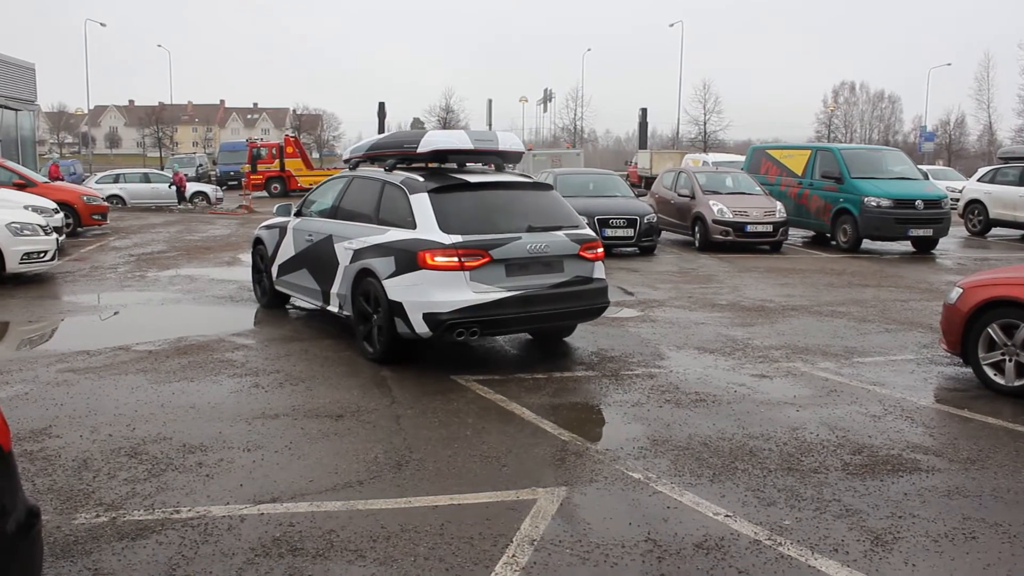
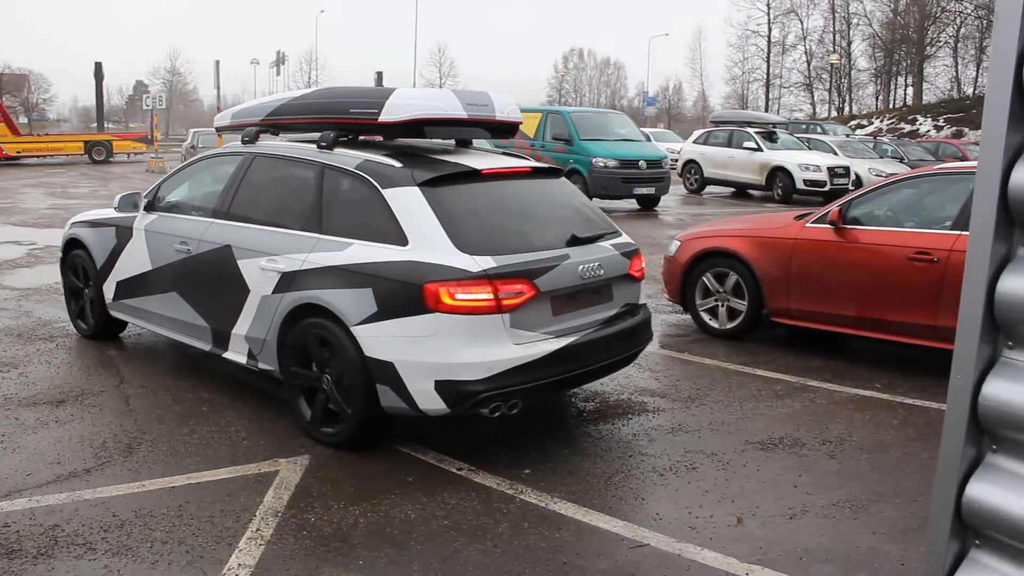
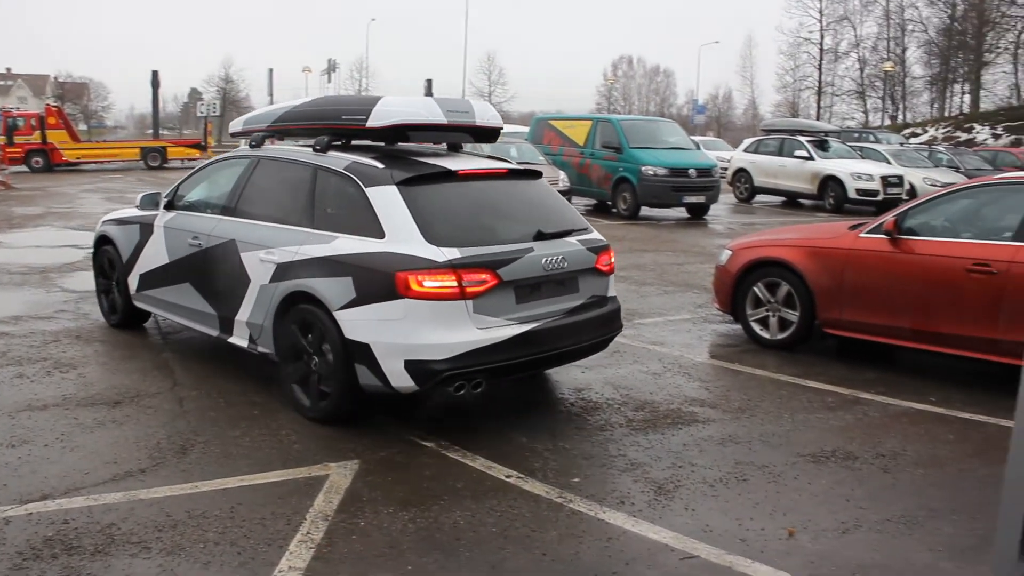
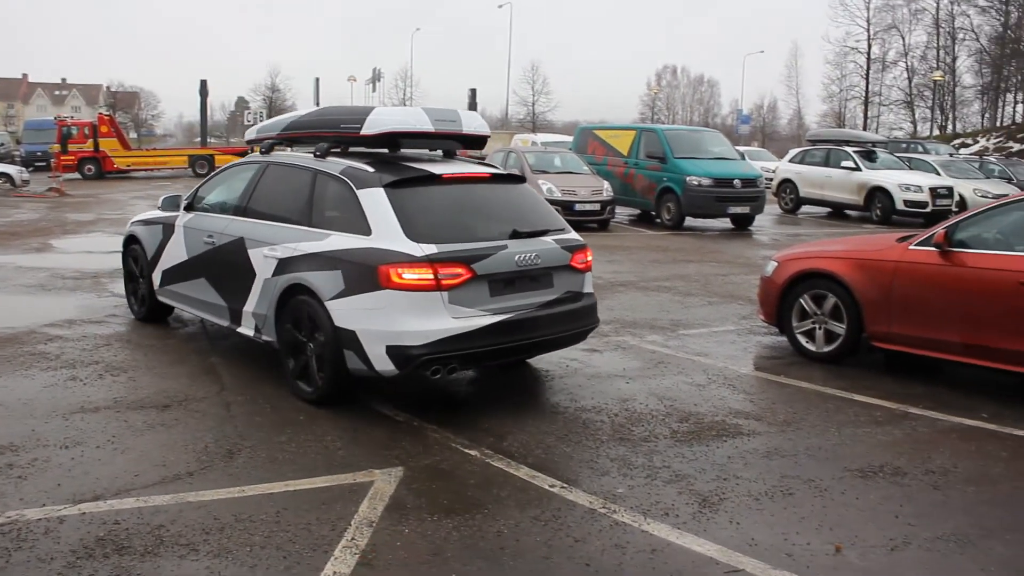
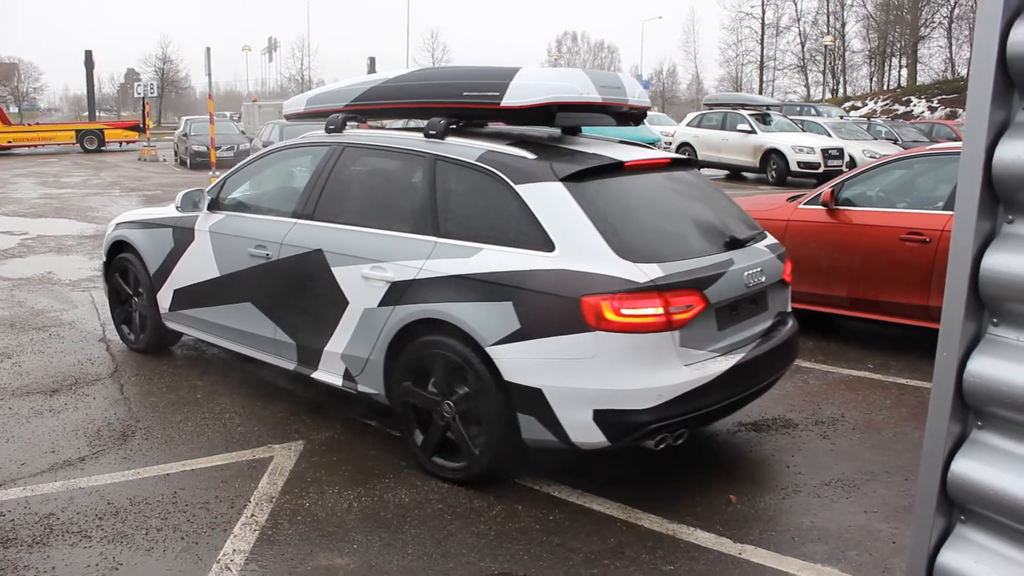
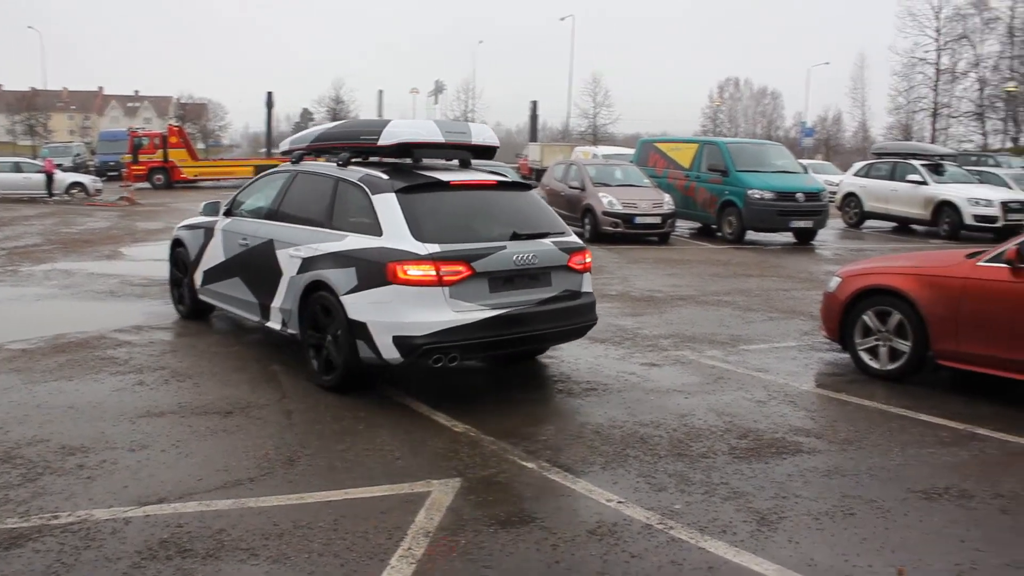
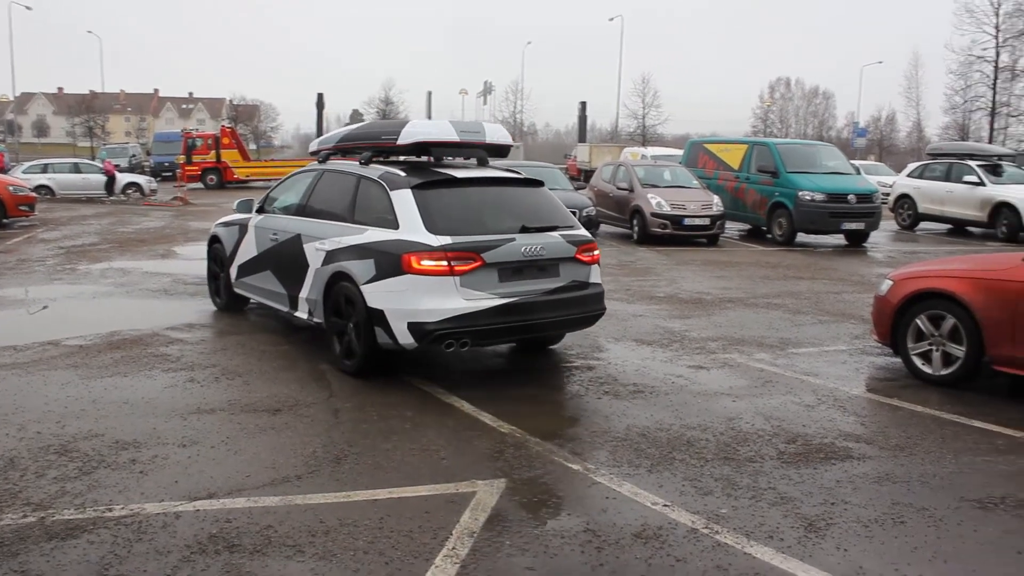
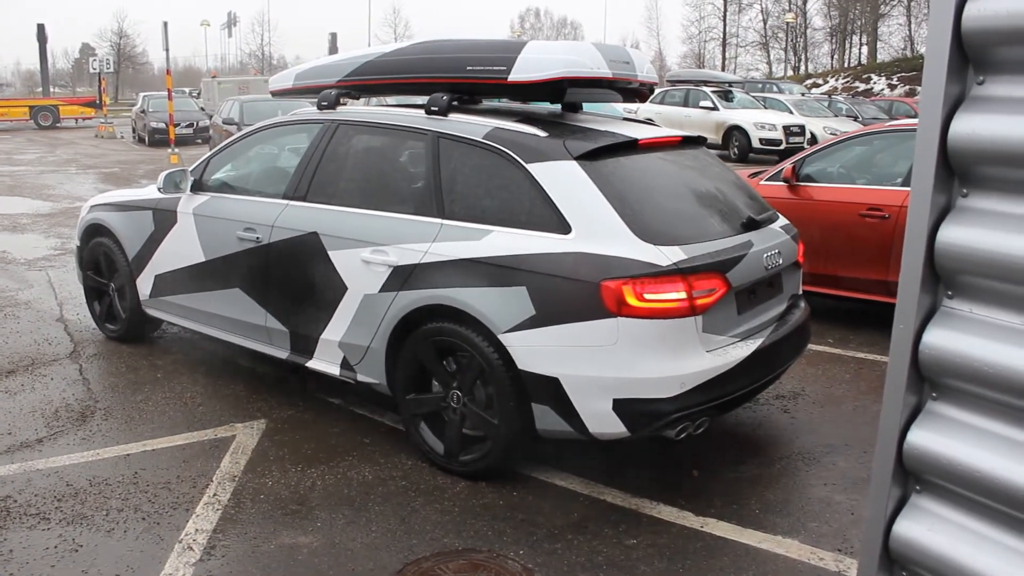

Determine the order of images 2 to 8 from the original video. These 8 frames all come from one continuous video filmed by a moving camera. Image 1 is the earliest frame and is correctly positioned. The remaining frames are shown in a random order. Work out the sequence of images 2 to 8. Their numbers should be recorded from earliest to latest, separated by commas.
7, 6, 4, 3, 2, 5, 8
